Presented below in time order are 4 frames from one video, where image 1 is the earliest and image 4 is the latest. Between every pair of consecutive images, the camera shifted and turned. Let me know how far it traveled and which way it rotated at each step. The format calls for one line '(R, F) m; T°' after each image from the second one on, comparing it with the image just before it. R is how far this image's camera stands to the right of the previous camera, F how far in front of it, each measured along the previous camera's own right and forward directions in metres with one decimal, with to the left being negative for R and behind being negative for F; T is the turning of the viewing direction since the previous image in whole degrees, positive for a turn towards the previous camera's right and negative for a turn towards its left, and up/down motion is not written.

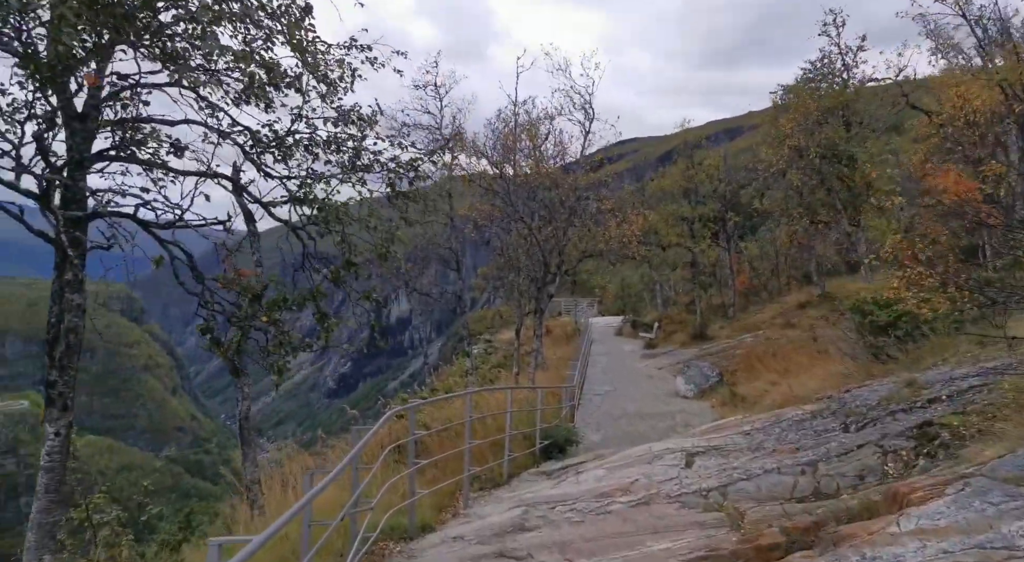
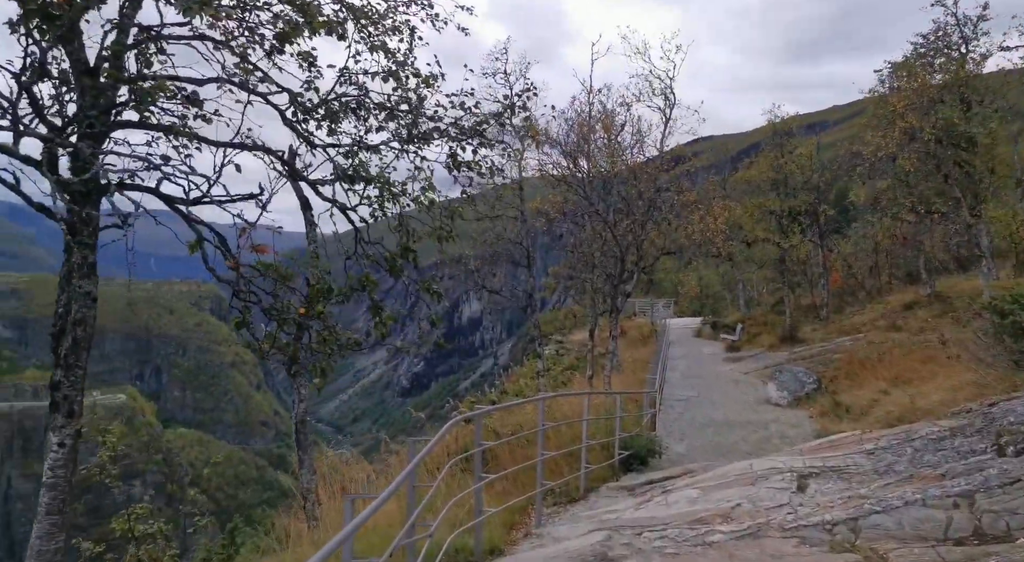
(-0.1, +1.1) m; -5°
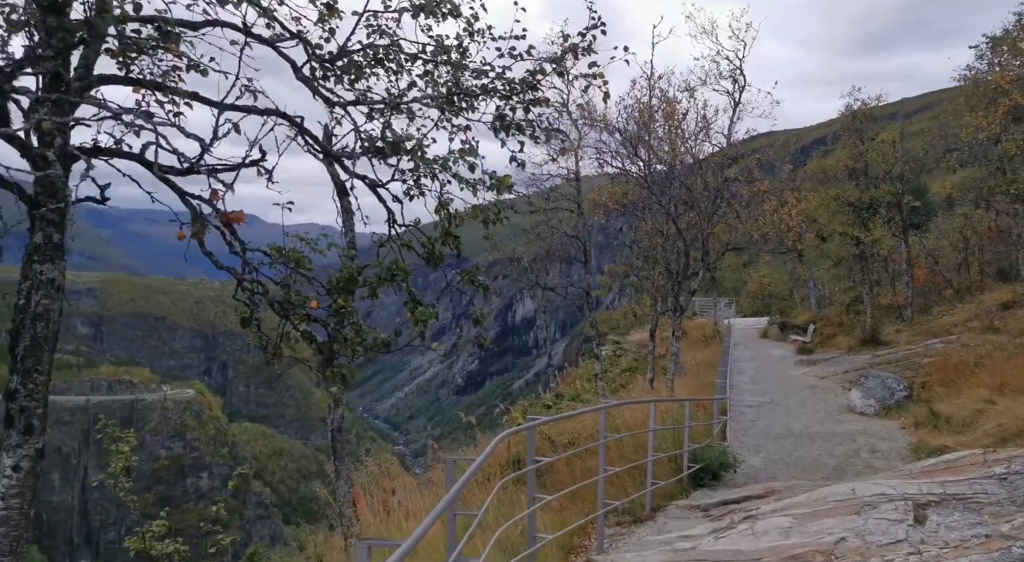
(-0.1, +1.0) m; -4°
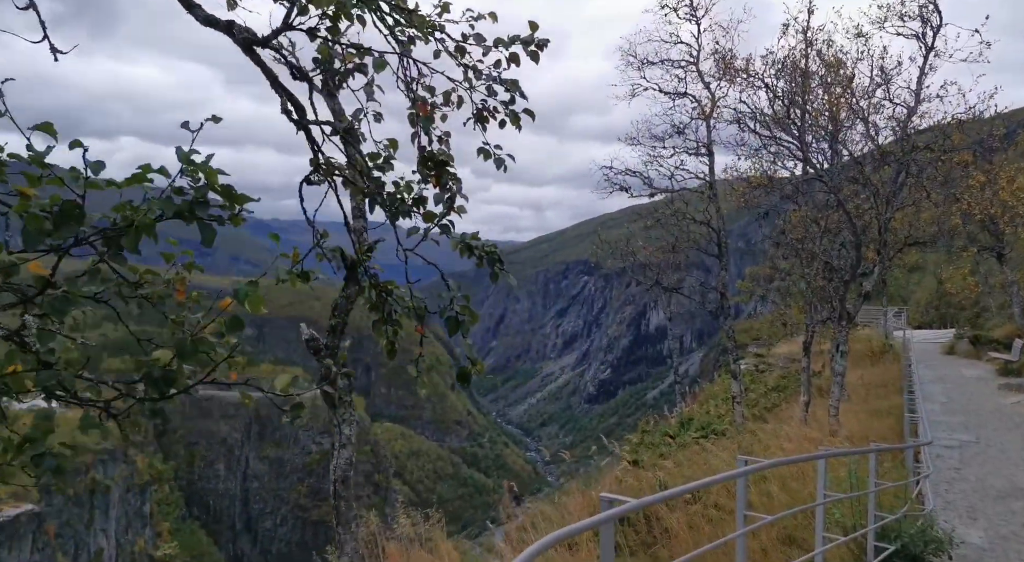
(+0.3, +3.1) m; -10°
